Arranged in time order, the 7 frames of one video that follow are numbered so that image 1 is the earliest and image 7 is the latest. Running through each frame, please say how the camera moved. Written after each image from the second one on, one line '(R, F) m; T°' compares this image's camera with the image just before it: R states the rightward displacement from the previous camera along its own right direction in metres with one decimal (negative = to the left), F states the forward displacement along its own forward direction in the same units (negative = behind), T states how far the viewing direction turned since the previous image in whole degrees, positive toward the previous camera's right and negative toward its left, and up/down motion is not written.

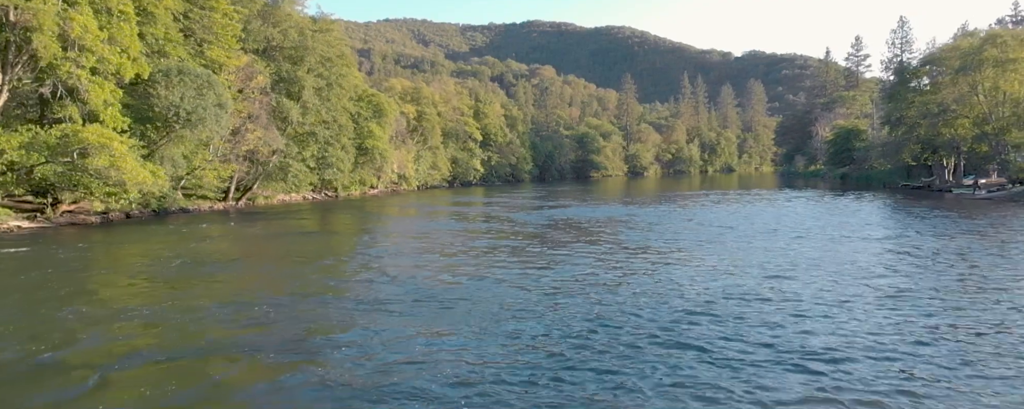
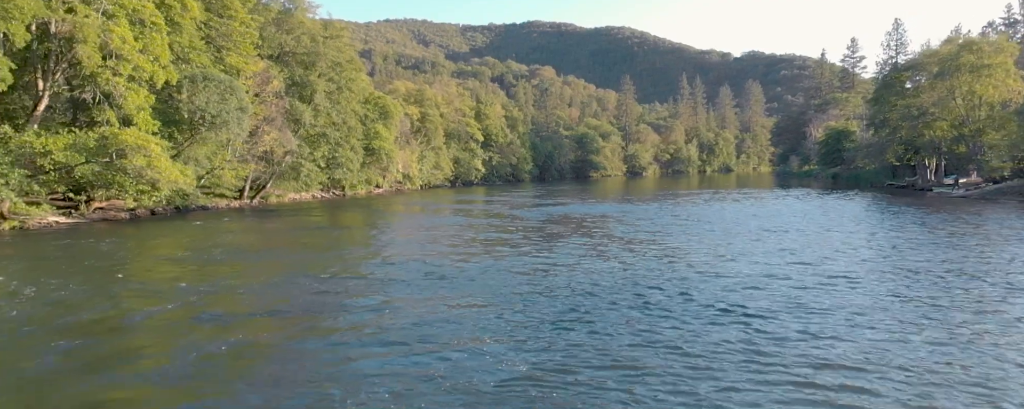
(-0.1, -2.0) m; 0°
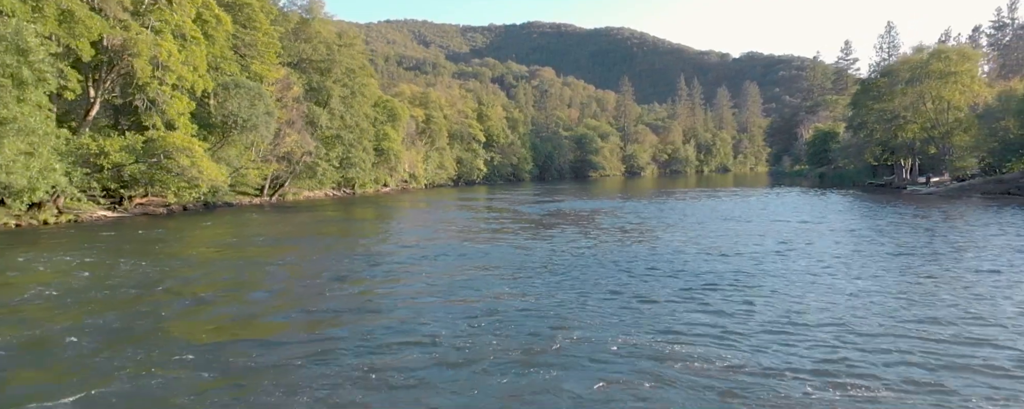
(-0.1, -3.0) m; 0°
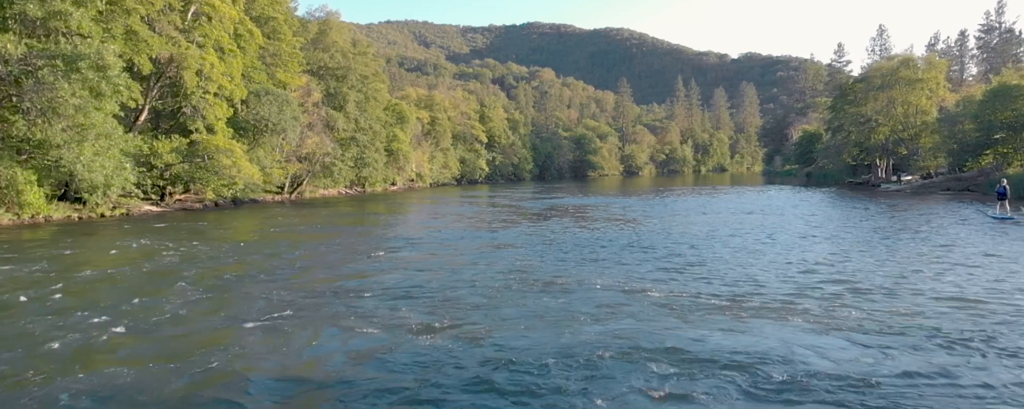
(-0.2, -3.5) m; 0°
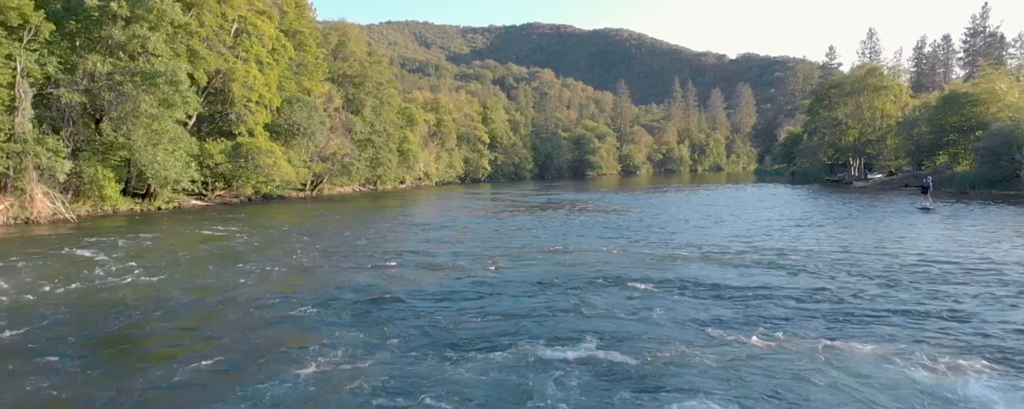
(-0.2, -4.5) m; 0°
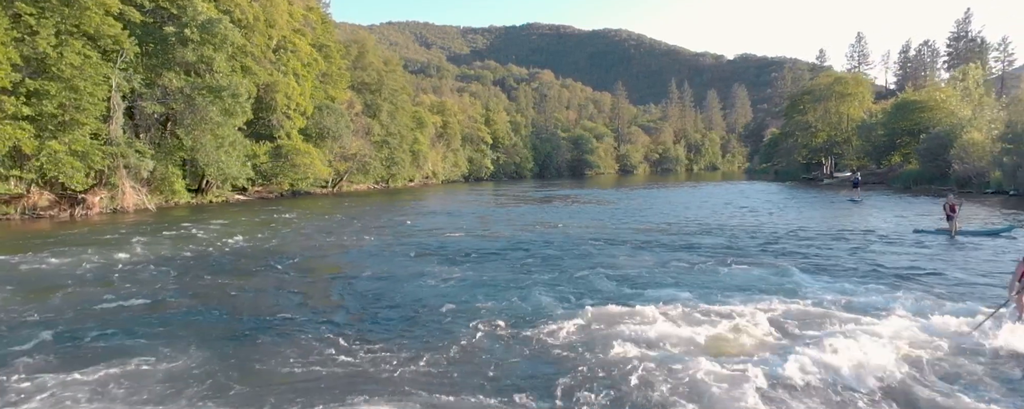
(-0.2, -5.5) m; 0°
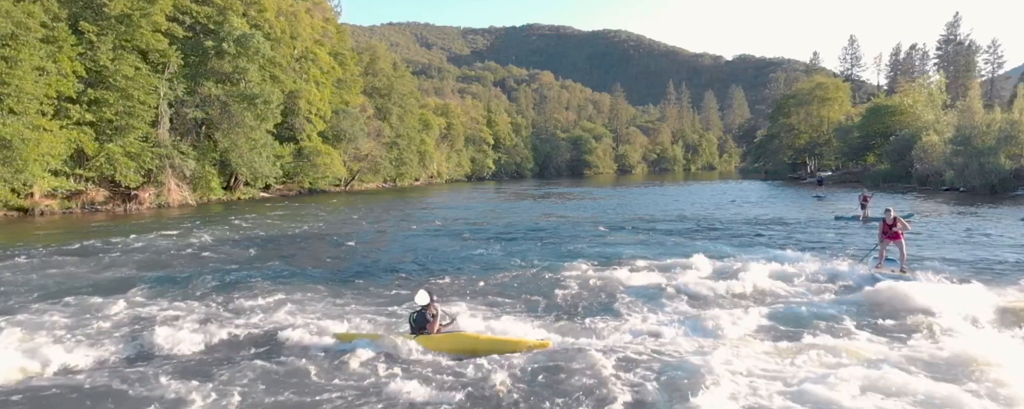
(-0.2, -3.8) m; 0°
